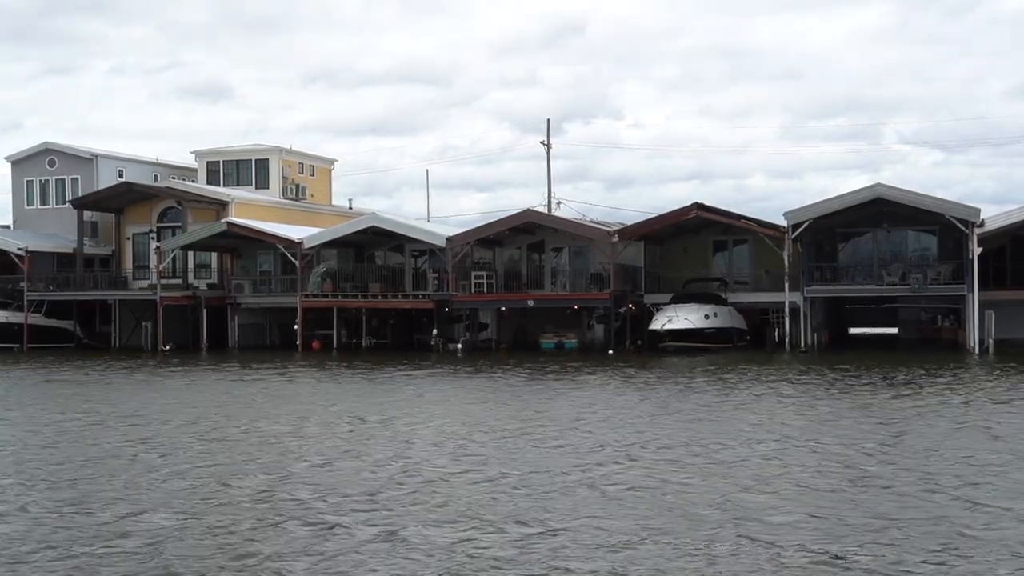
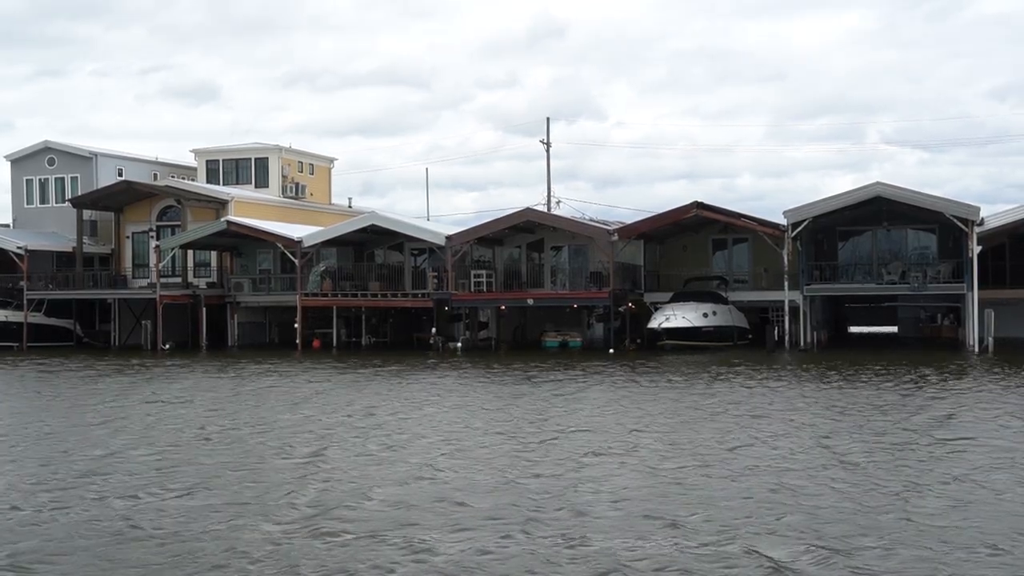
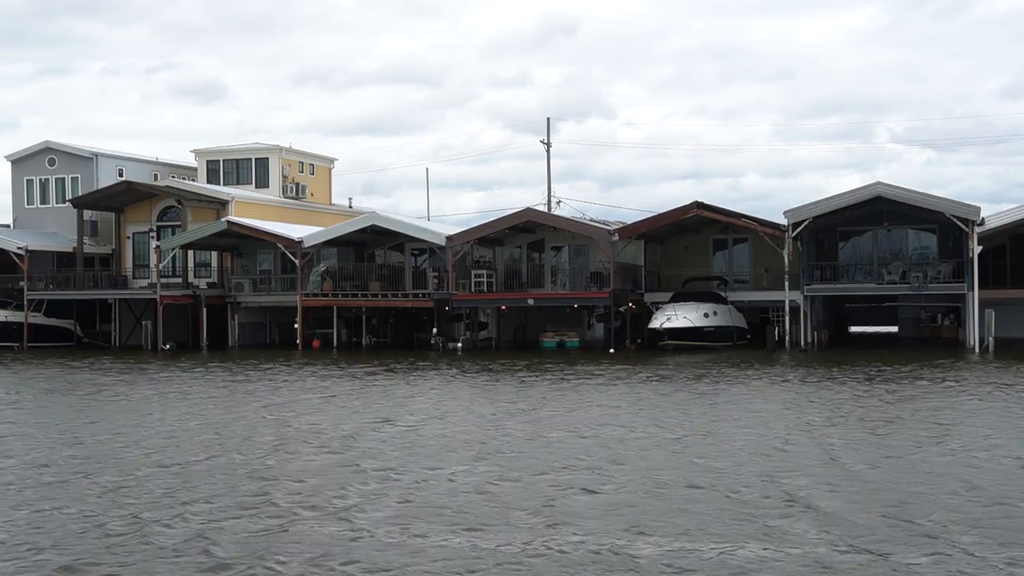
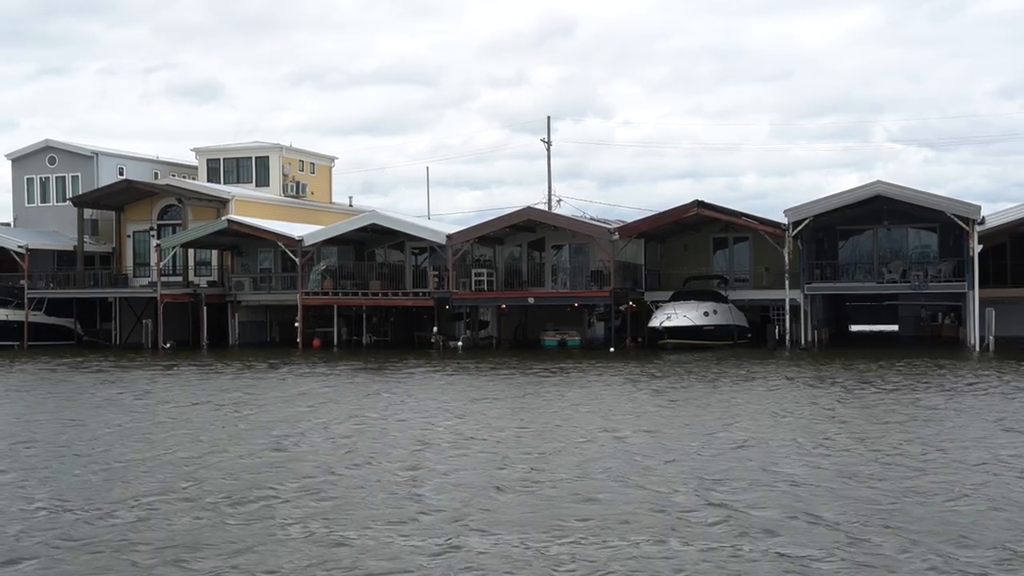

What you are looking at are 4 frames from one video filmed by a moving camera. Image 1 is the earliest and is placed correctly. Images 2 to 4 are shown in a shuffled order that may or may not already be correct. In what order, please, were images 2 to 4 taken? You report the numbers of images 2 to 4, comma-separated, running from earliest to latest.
3, 4, 2
